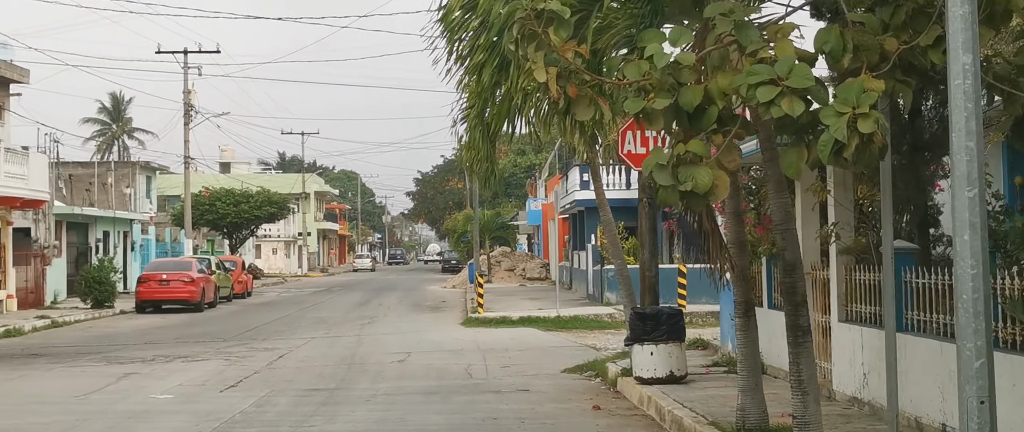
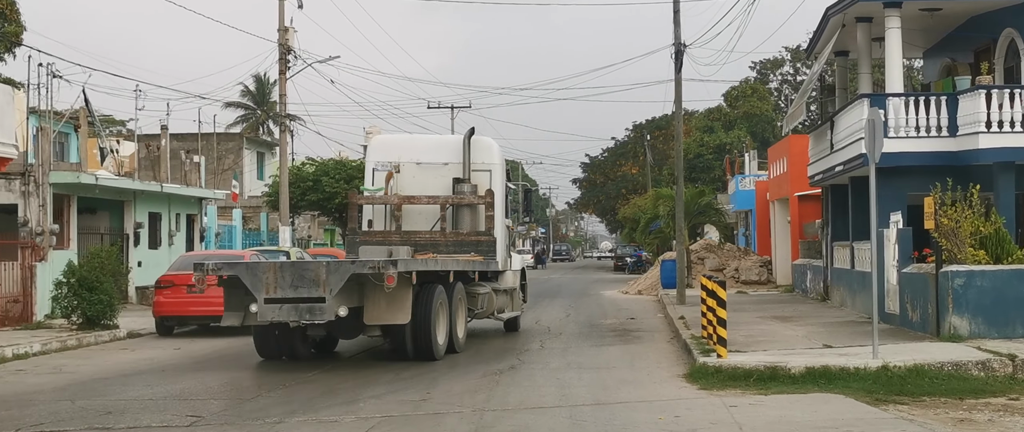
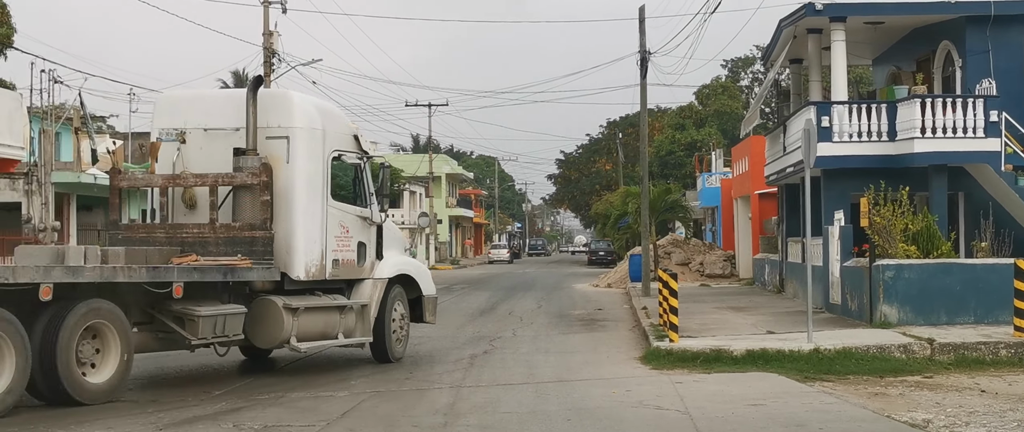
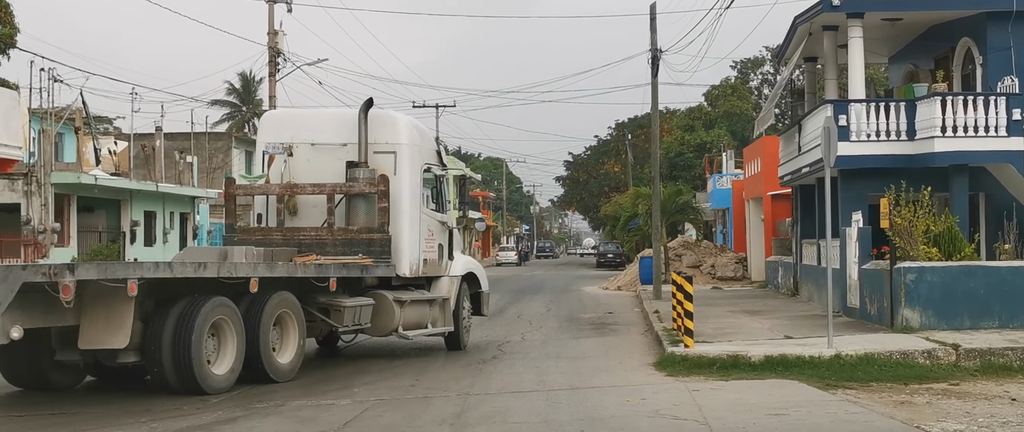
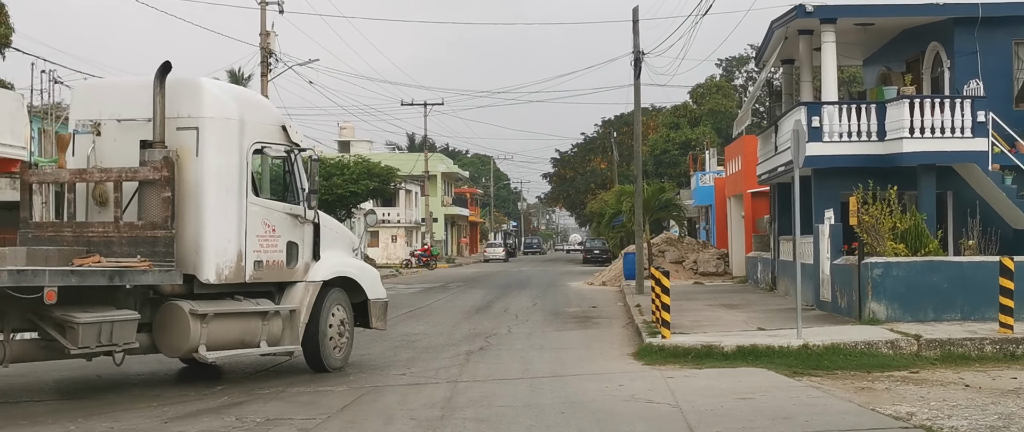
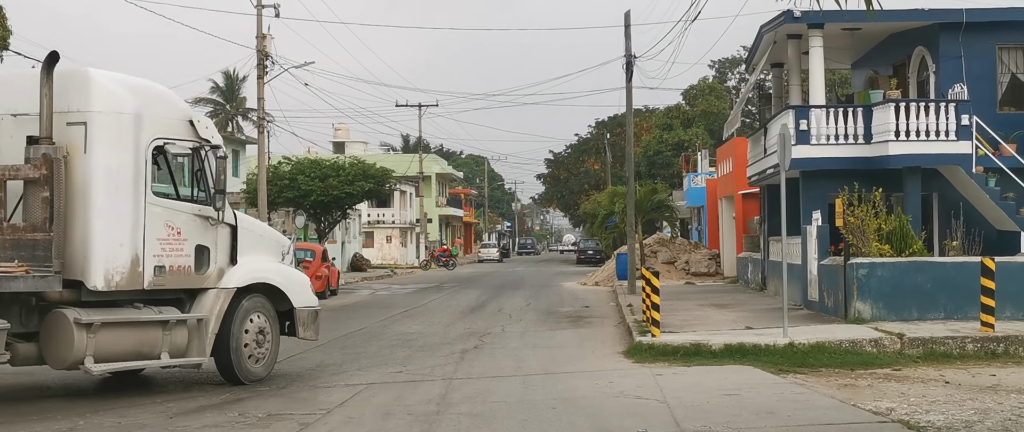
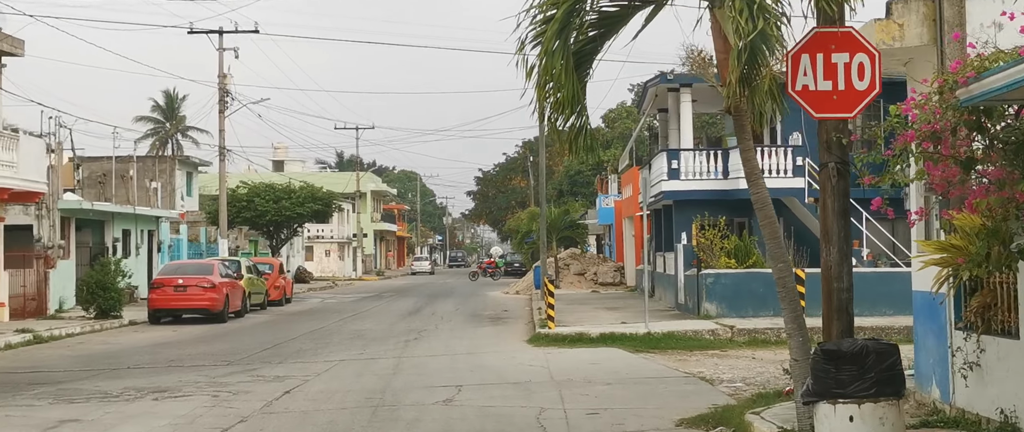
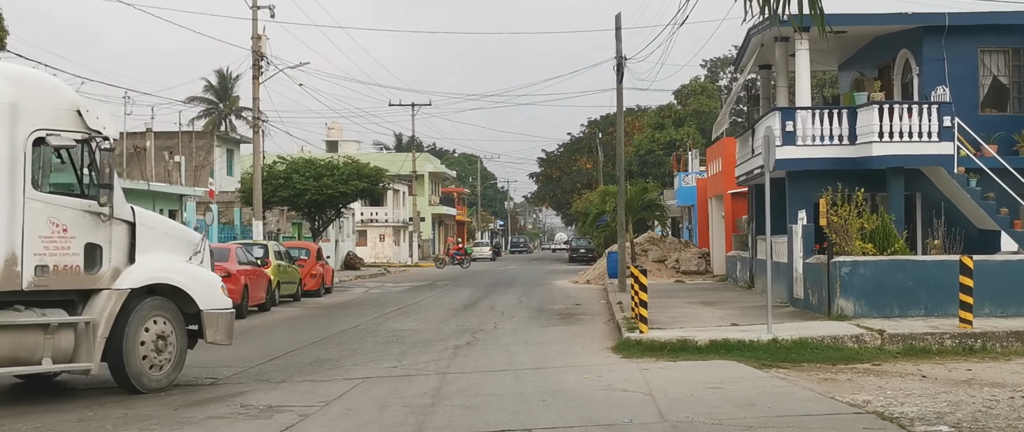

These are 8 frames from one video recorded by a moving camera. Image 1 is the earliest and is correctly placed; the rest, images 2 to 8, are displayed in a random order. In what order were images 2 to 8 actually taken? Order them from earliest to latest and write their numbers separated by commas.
7, 8, 6, 5, 3, 4, 2
